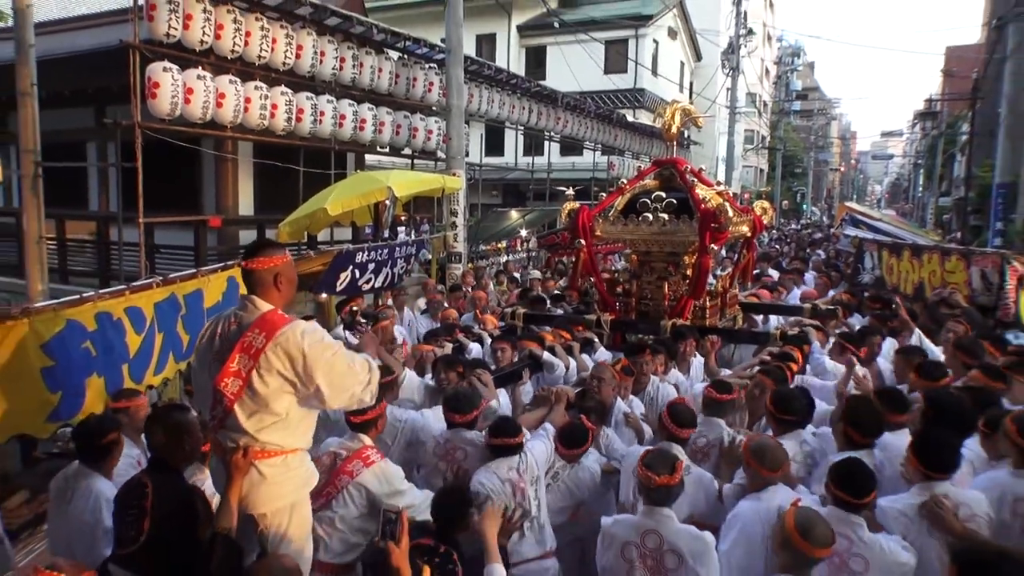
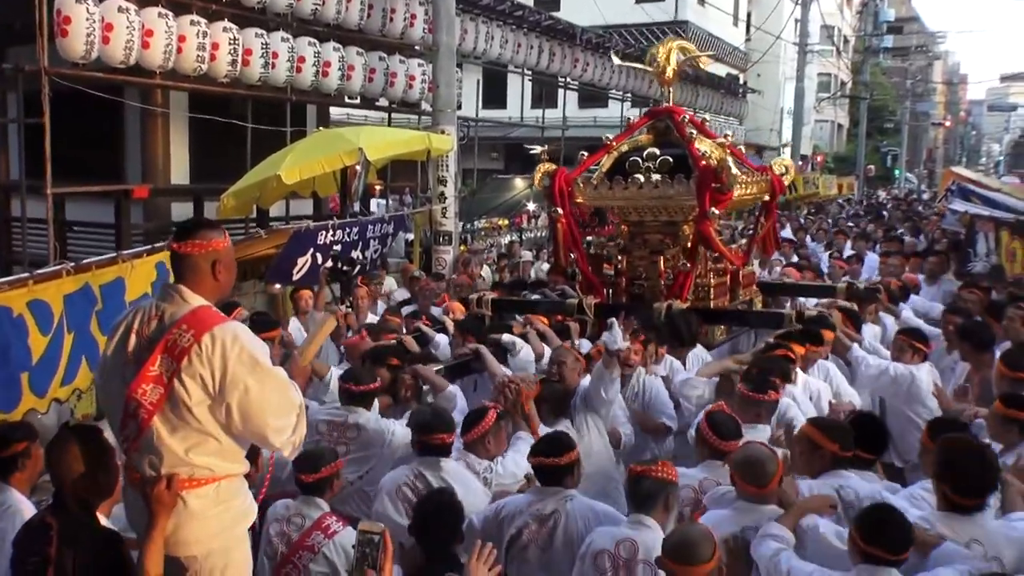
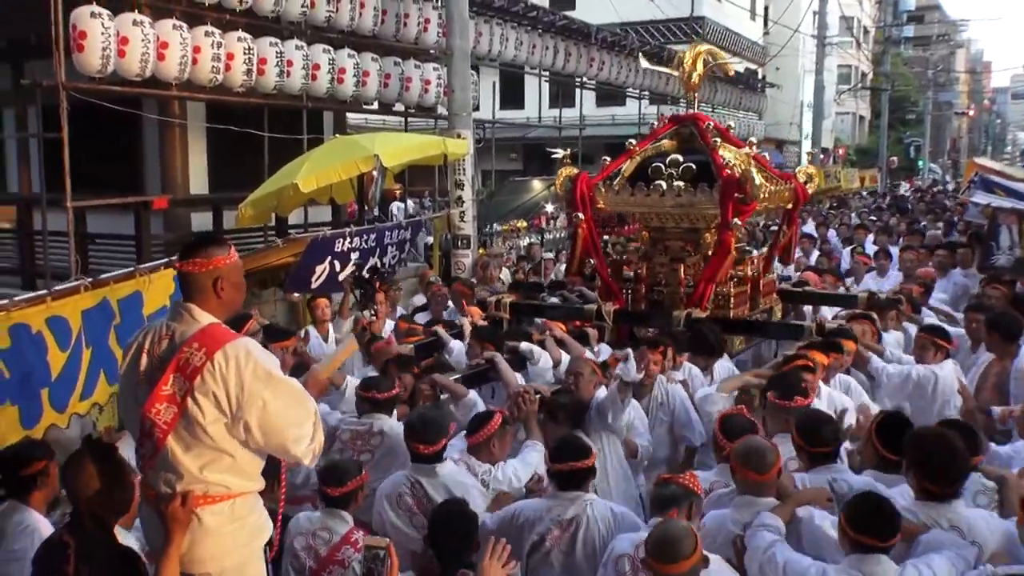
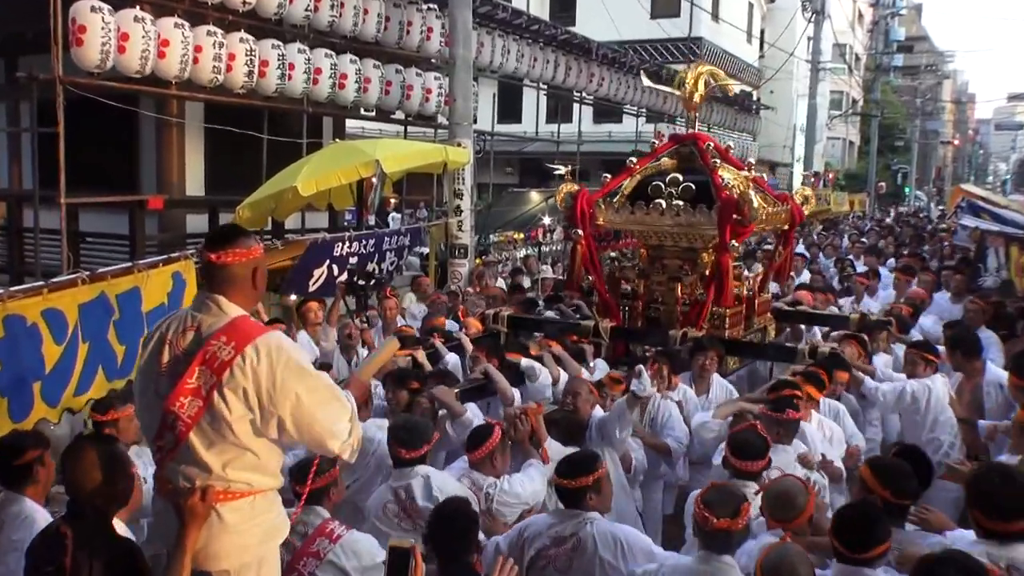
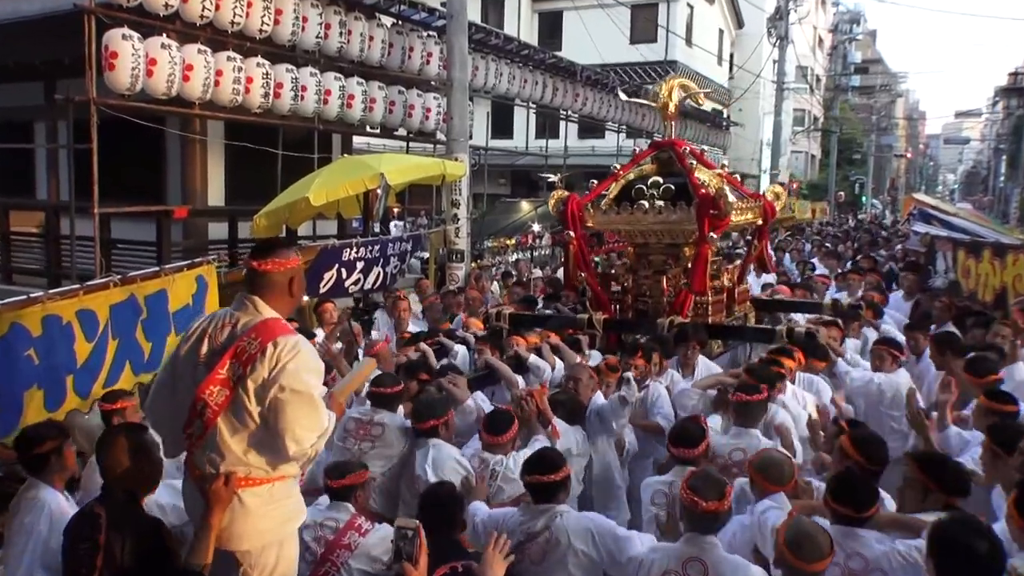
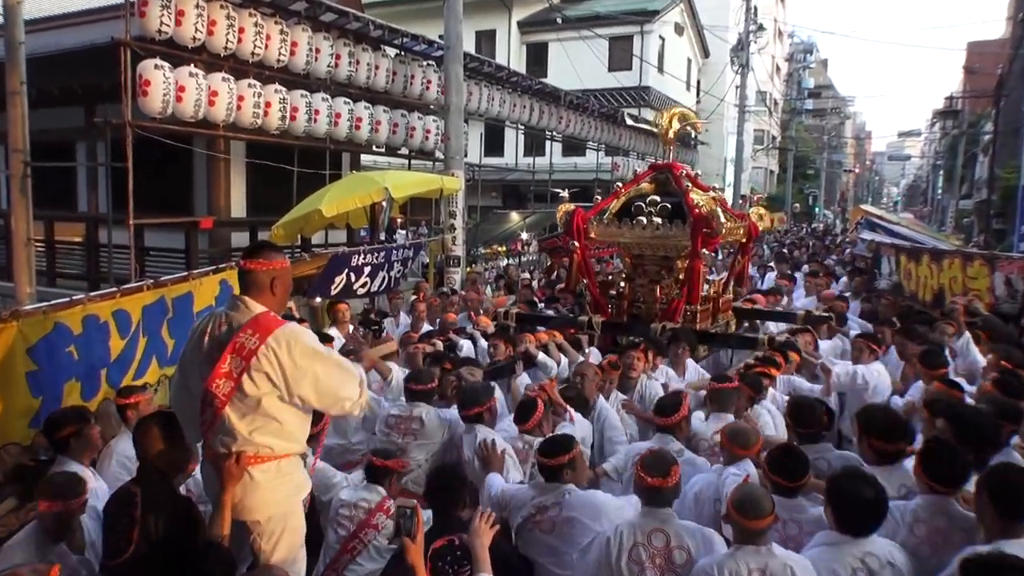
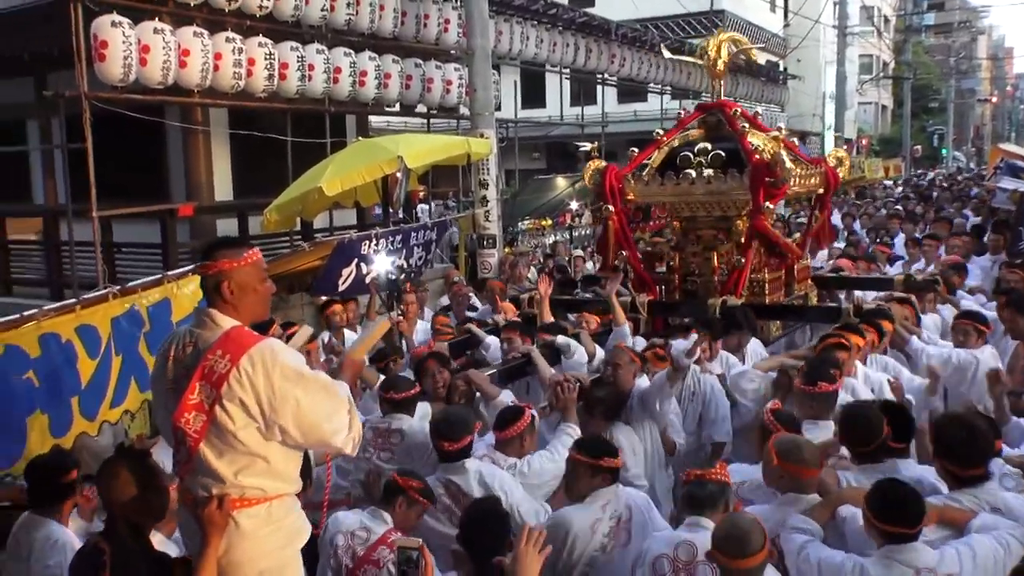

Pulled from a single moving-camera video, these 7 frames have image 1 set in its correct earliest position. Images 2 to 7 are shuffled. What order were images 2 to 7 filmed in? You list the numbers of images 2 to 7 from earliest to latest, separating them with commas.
6, 5, 4, 2, 3, 7
